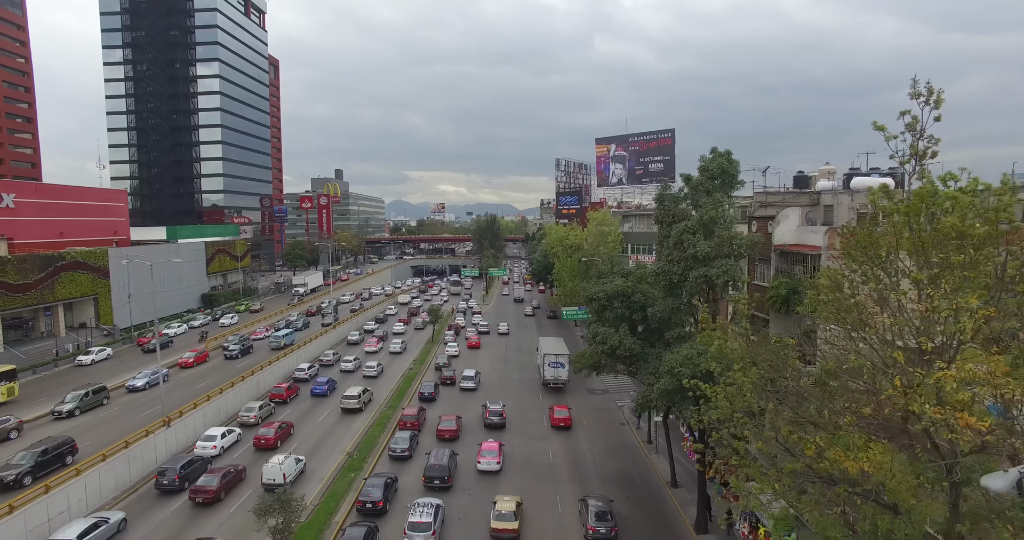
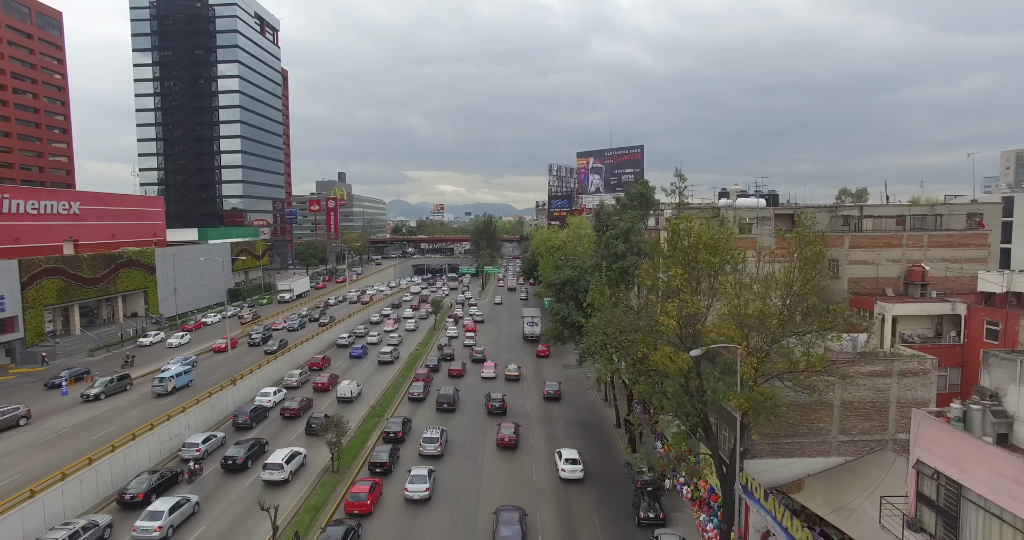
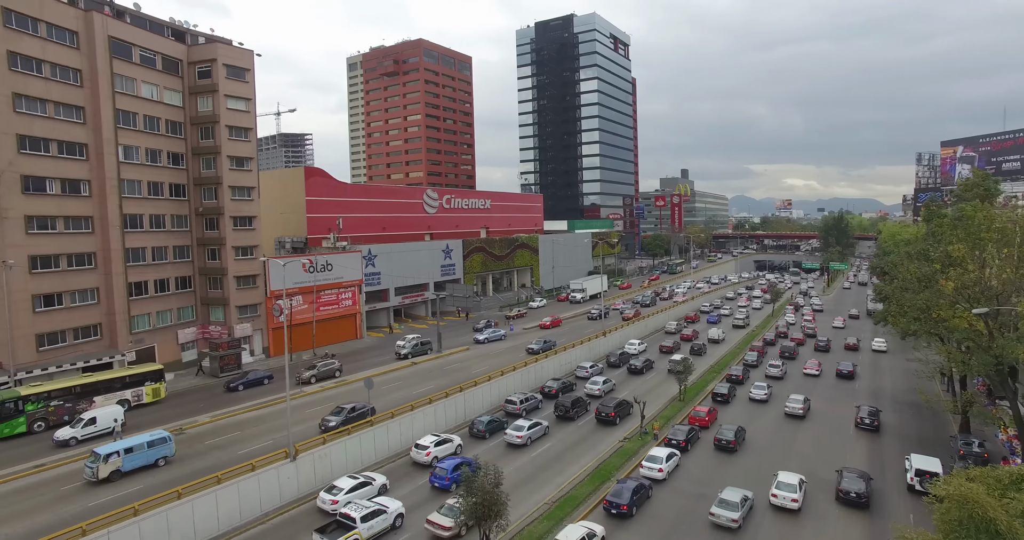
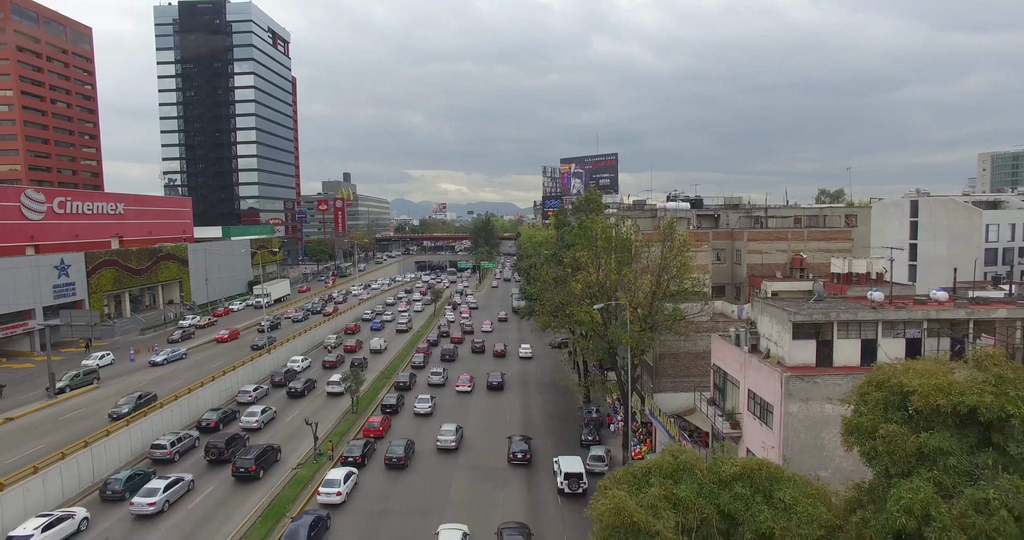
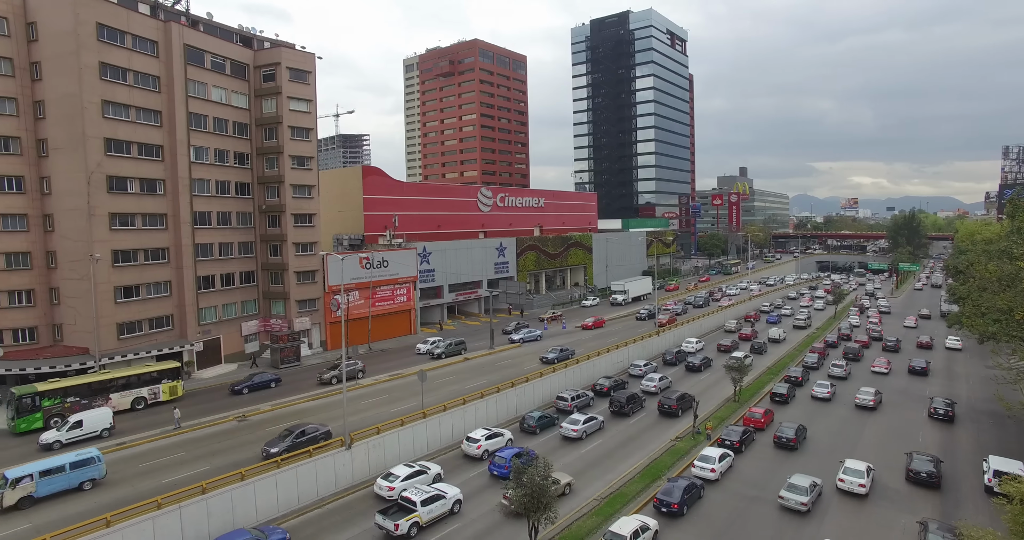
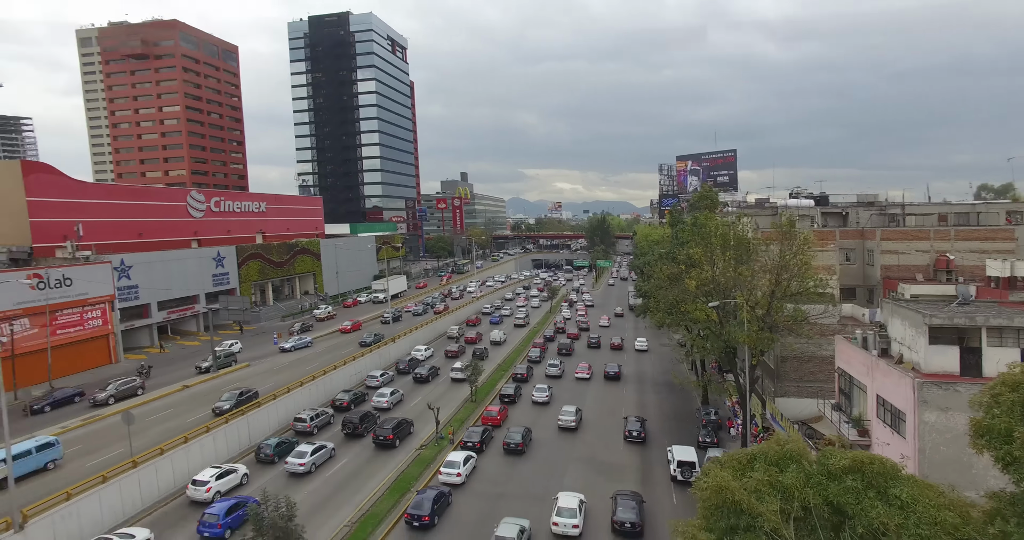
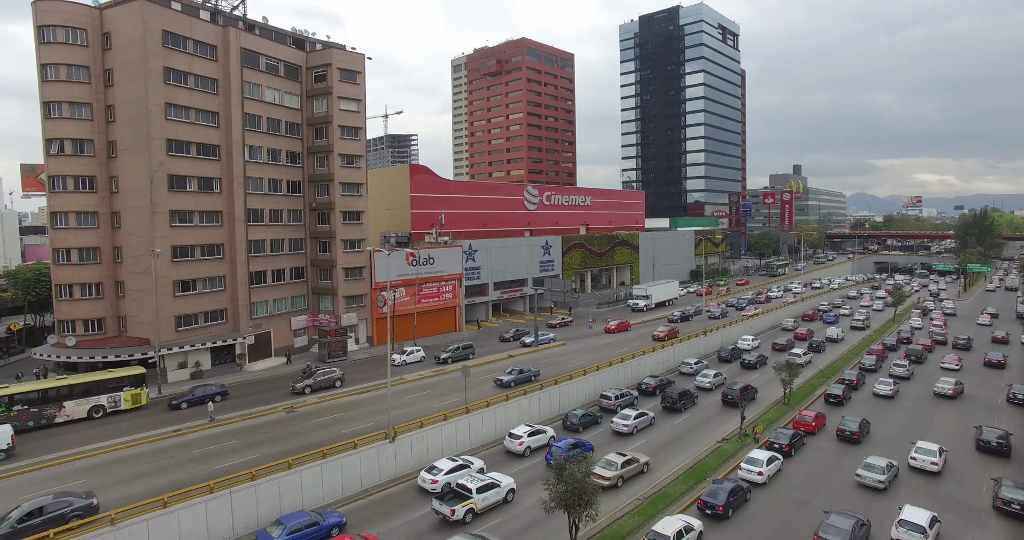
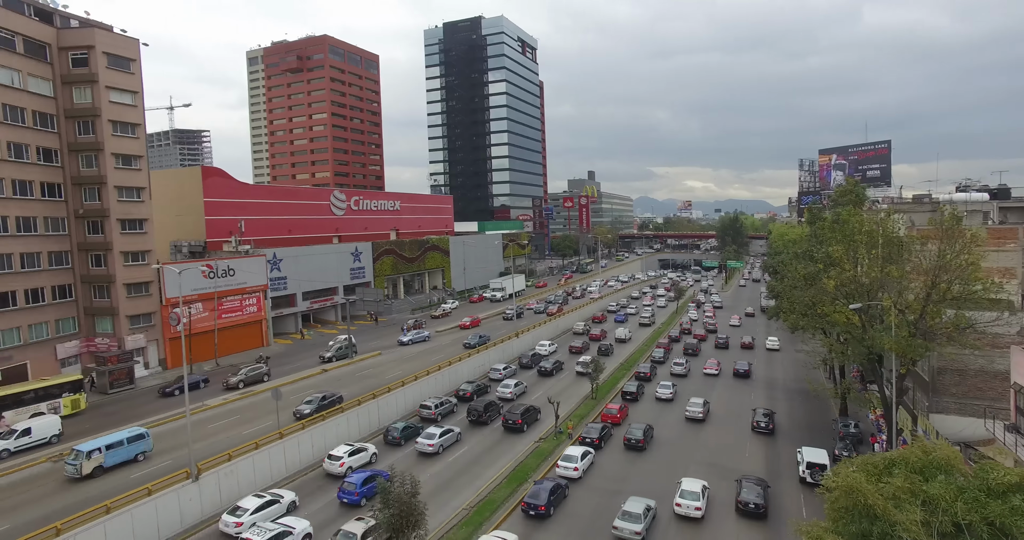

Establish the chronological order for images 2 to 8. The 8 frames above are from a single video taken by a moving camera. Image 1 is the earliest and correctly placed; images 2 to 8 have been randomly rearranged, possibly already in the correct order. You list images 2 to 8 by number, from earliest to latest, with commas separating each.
2, 4, 6, 8, 3, 5, 7
